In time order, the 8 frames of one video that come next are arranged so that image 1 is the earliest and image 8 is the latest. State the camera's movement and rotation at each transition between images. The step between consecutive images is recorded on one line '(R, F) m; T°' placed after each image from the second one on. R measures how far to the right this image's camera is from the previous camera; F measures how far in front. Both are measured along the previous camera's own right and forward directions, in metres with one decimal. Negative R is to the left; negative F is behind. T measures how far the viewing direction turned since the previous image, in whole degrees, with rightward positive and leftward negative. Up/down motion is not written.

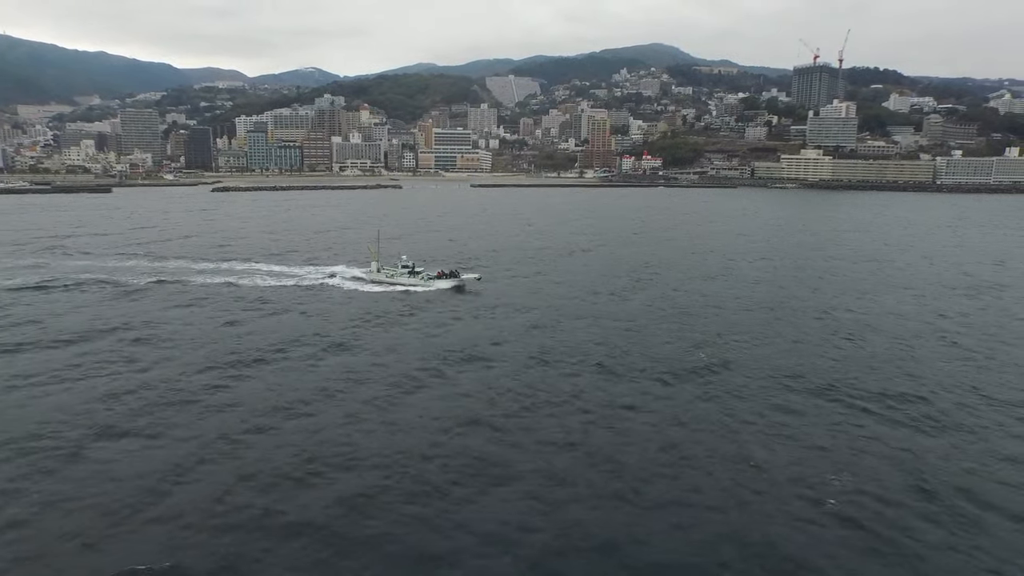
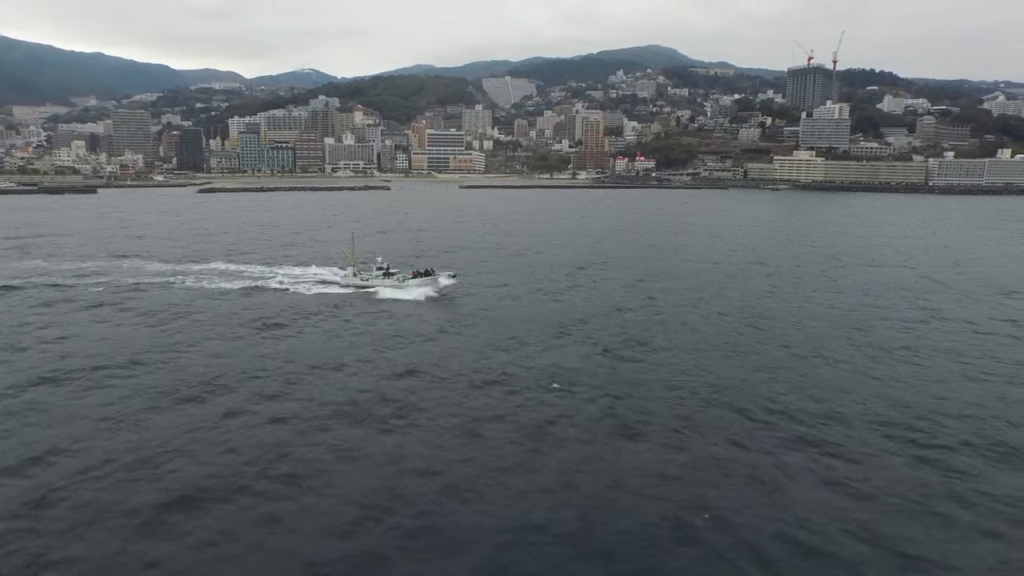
(+2.3, +0.3) m; 0°
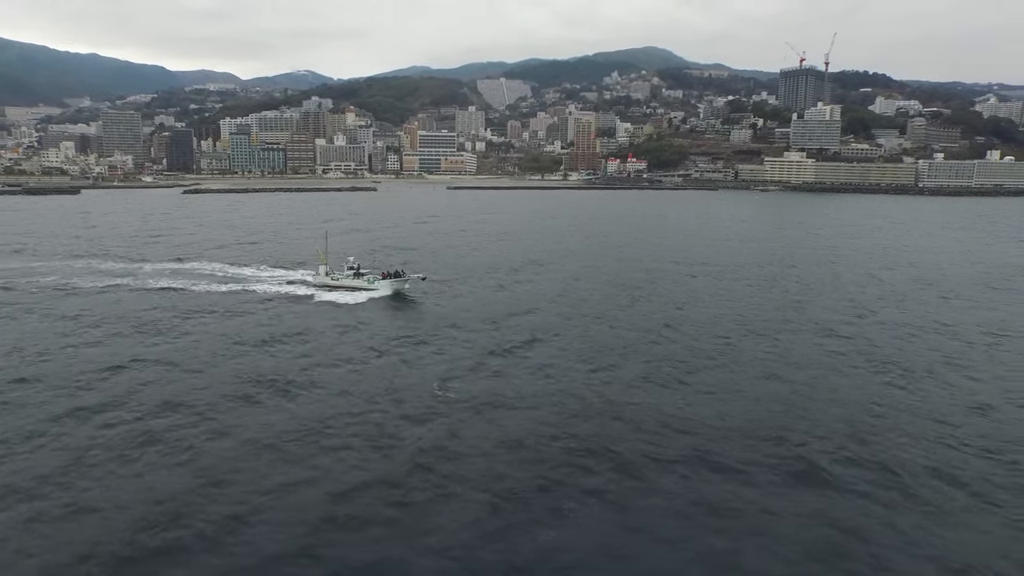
(+2.3, +0.1) m; 0°
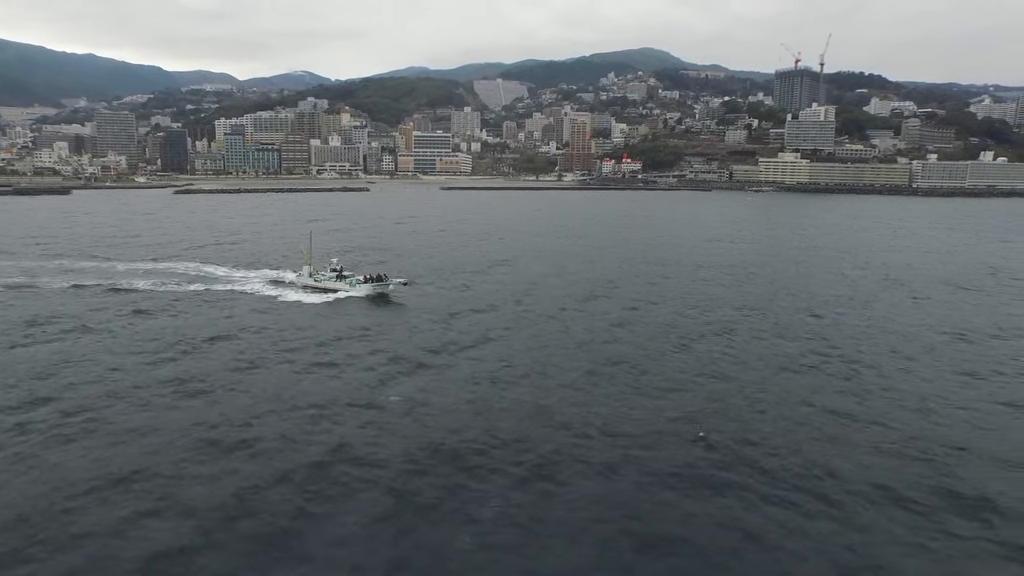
(+1.3, 0.0) m; 0°
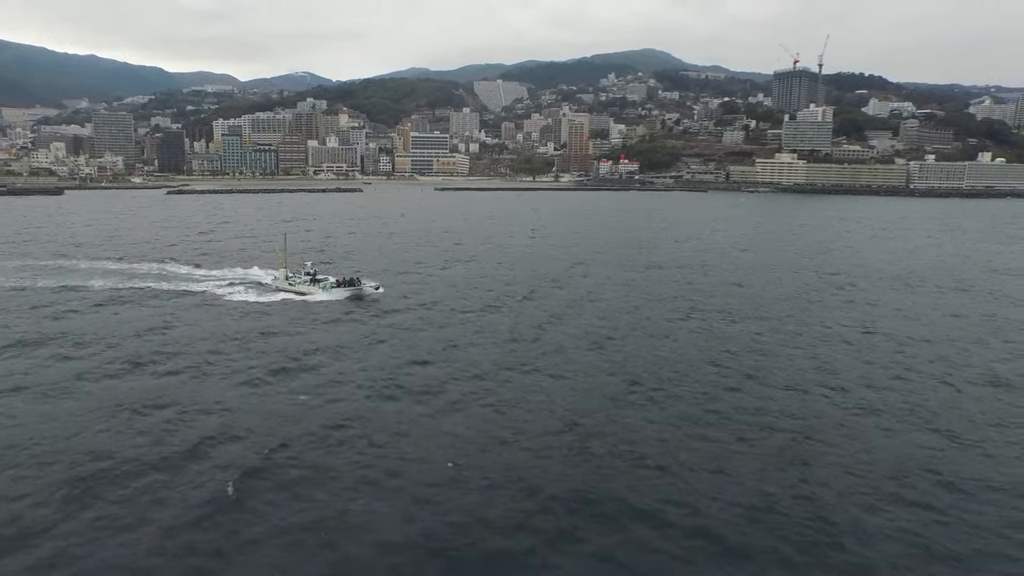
(+2.2, 0.0) m; 0°
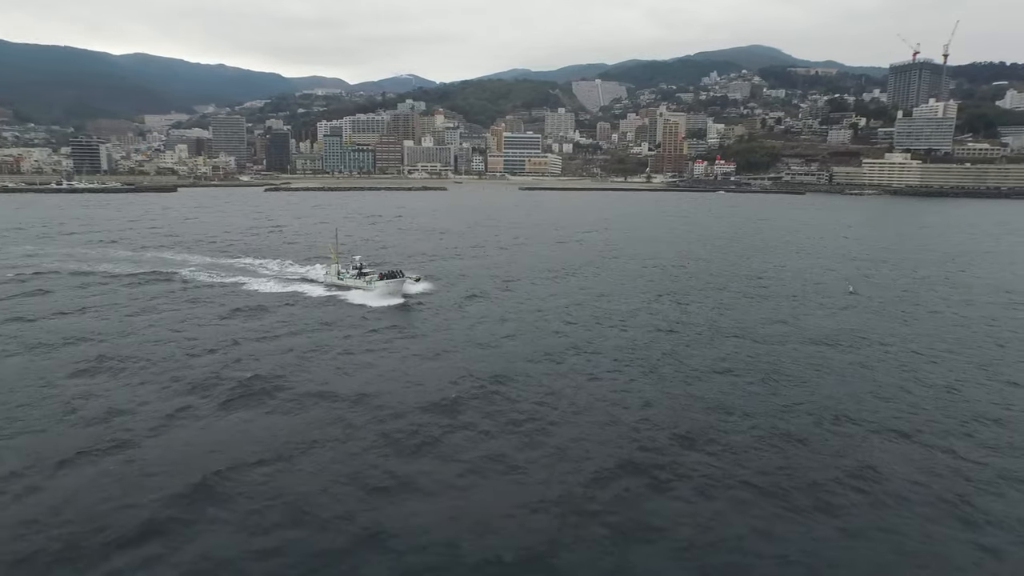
(+3.6, +0.1) m; -8°
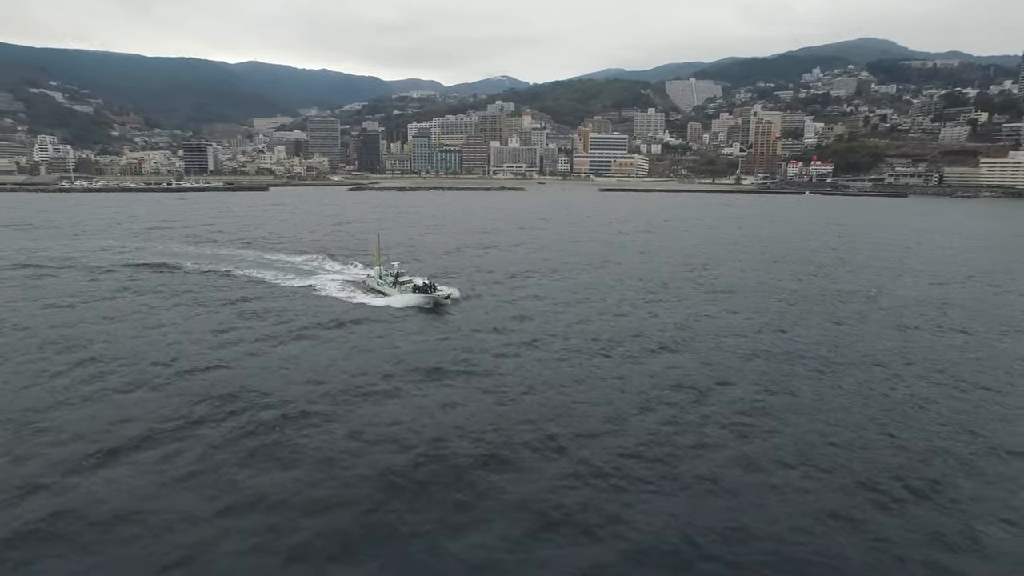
(+3.2, 0.0) m; -7°
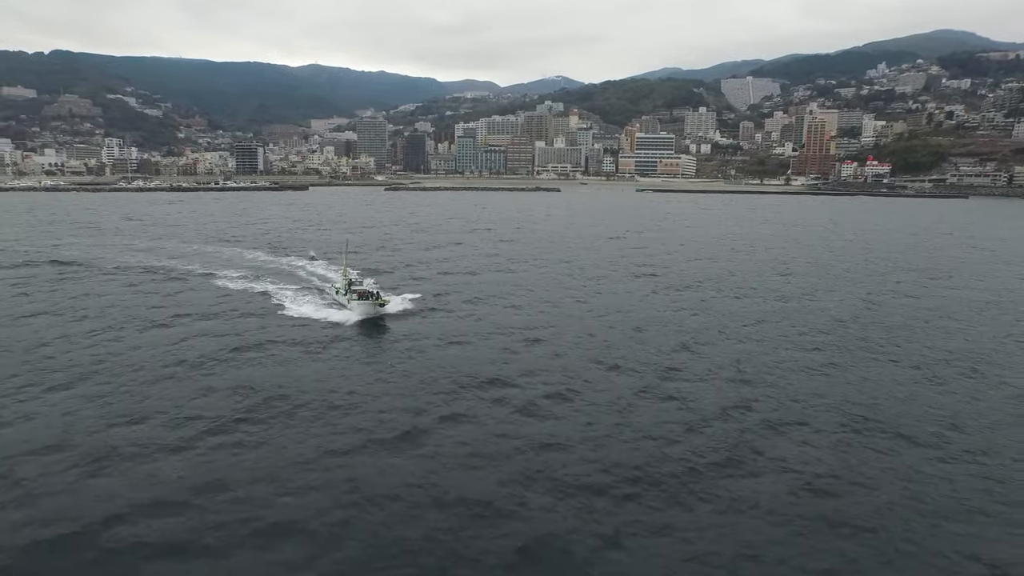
(+4.7, +0.5) m; -5°
